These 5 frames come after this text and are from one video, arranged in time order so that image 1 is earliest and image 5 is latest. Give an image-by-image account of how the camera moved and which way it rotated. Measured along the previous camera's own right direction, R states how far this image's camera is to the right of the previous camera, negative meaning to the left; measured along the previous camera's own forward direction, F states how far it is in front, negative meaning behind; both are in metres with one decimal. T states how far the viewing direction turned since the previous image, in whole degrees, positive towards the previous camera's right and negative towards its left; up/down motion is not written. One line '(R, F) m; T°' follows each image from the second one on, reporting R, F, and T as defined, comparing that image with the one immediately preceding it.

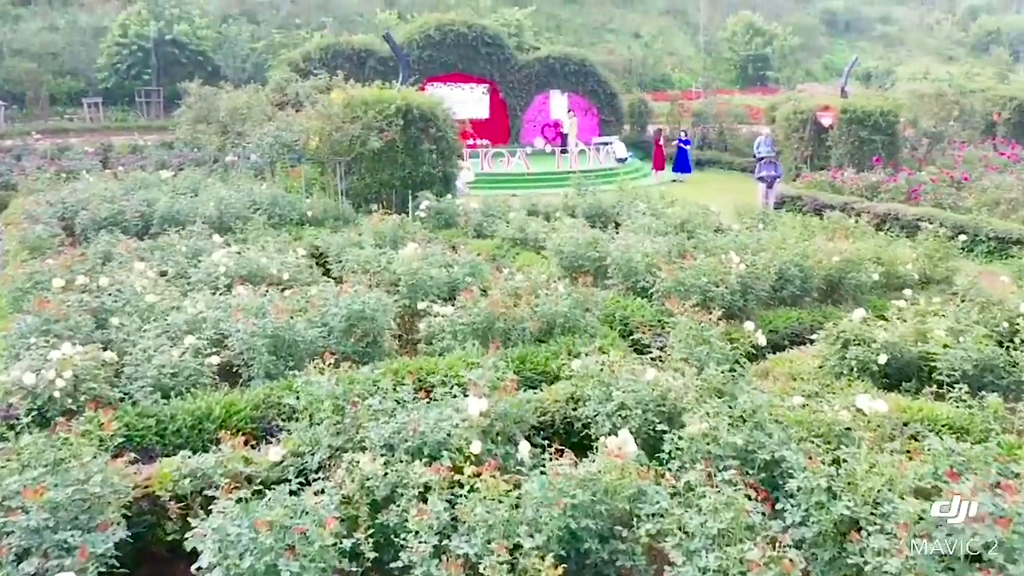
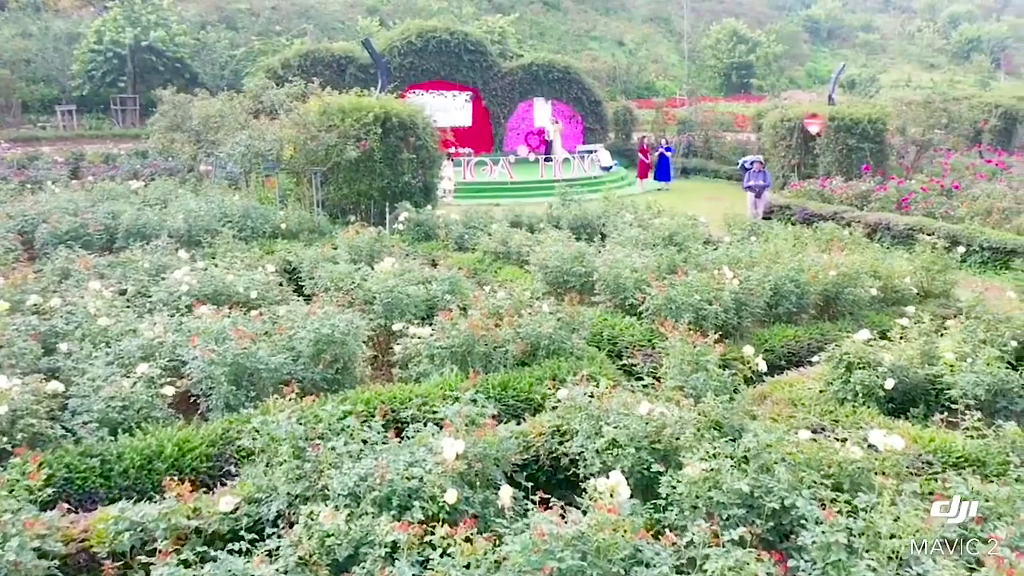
(0.0, +0.4) m; +1°
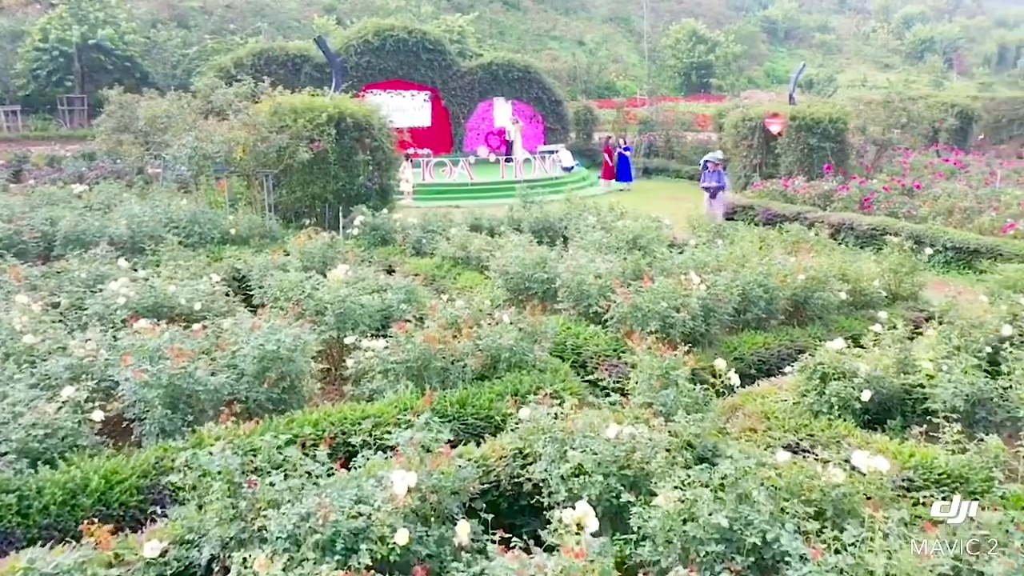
(0.0, +0.3) m; +2°
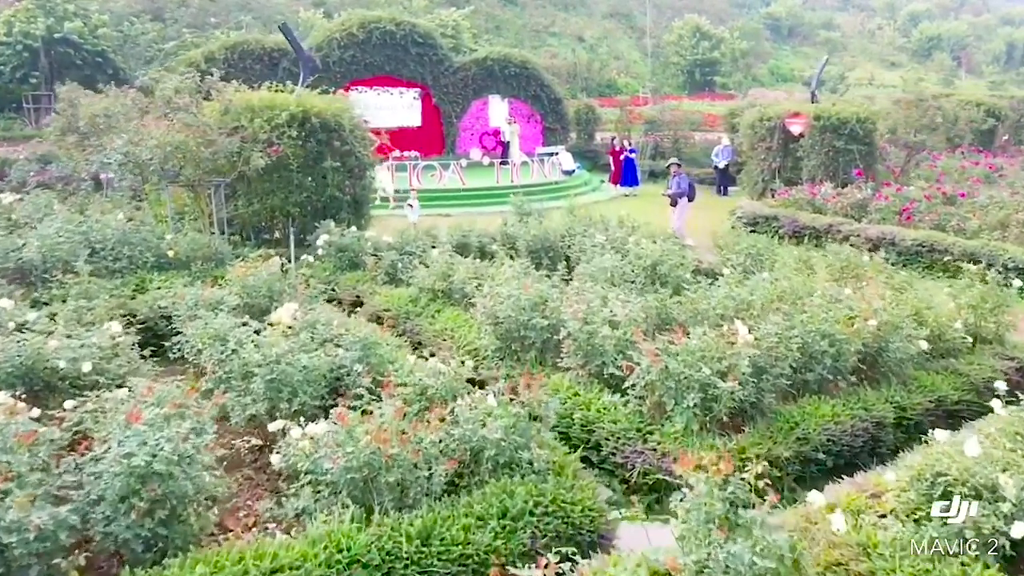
(0.0, +1.5) m; 0°
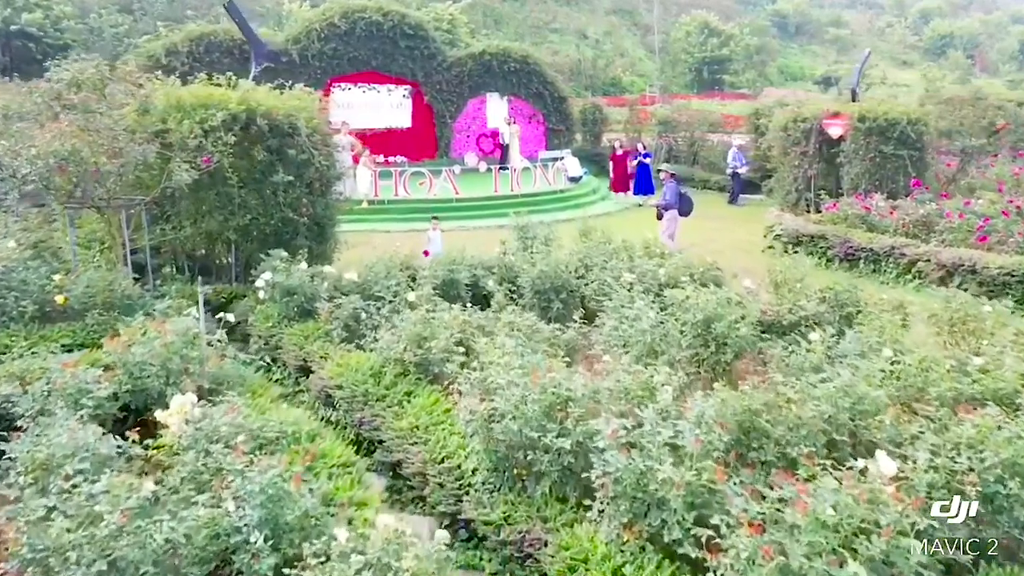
(0.0, +1.9) m; 0°
